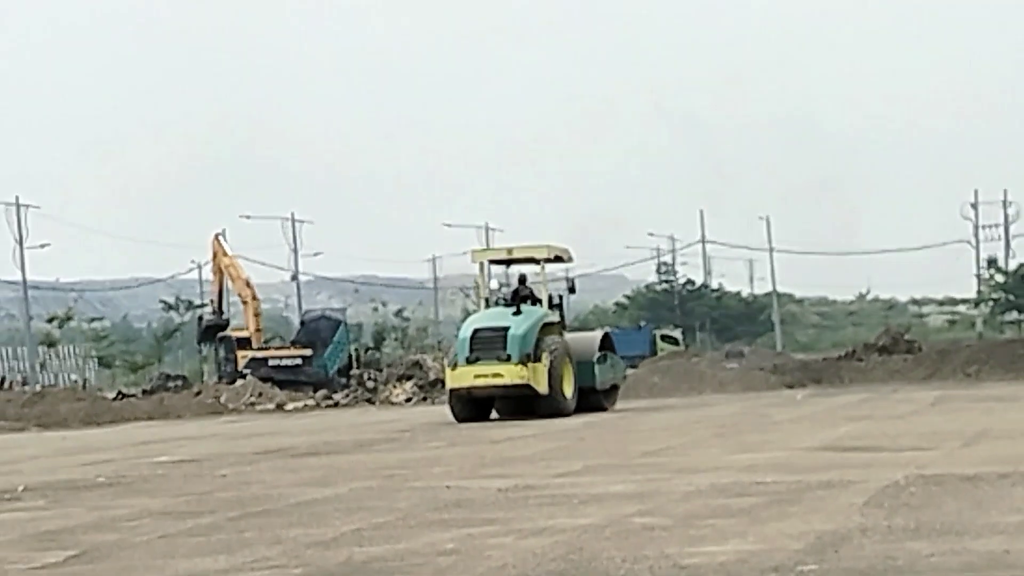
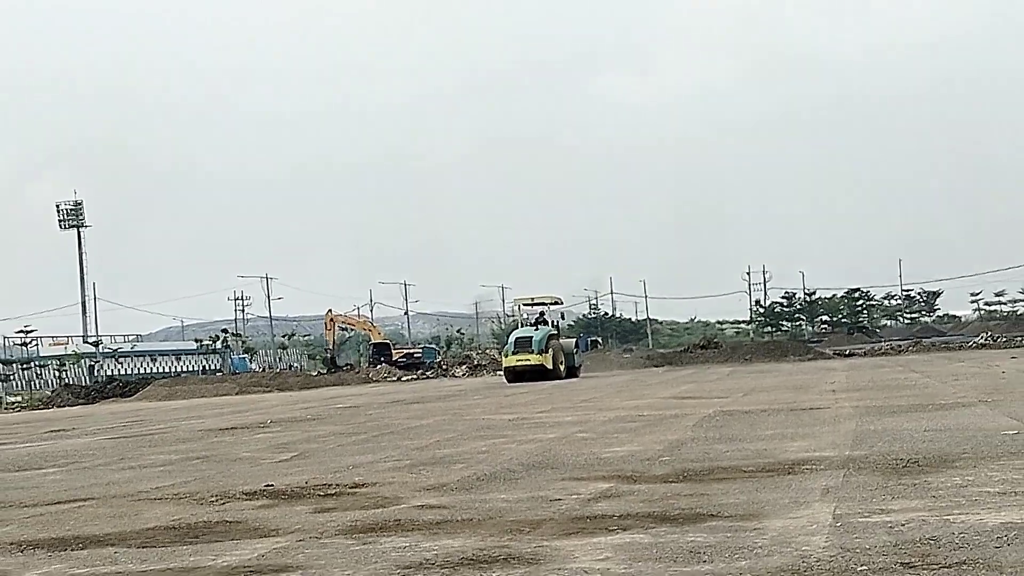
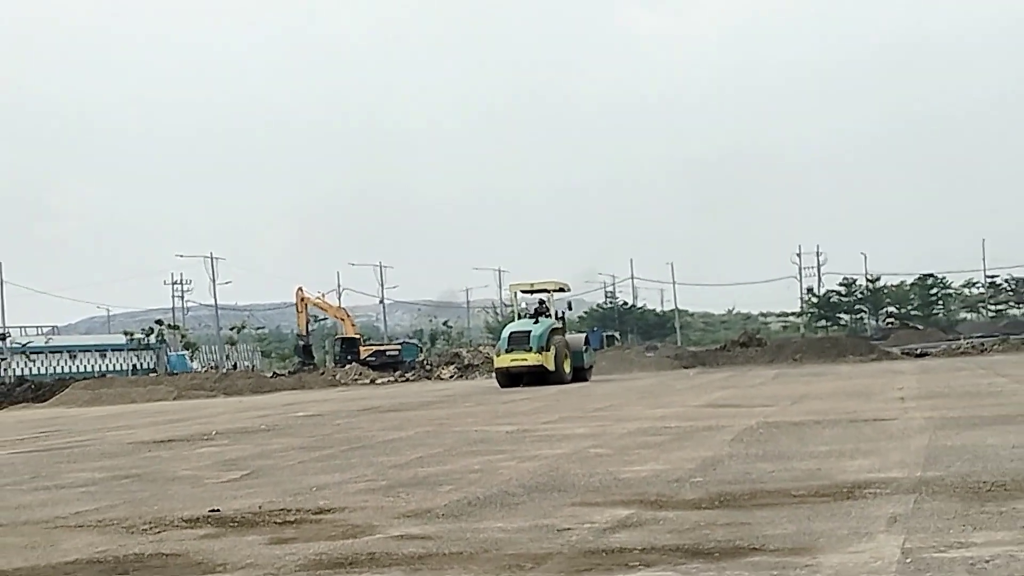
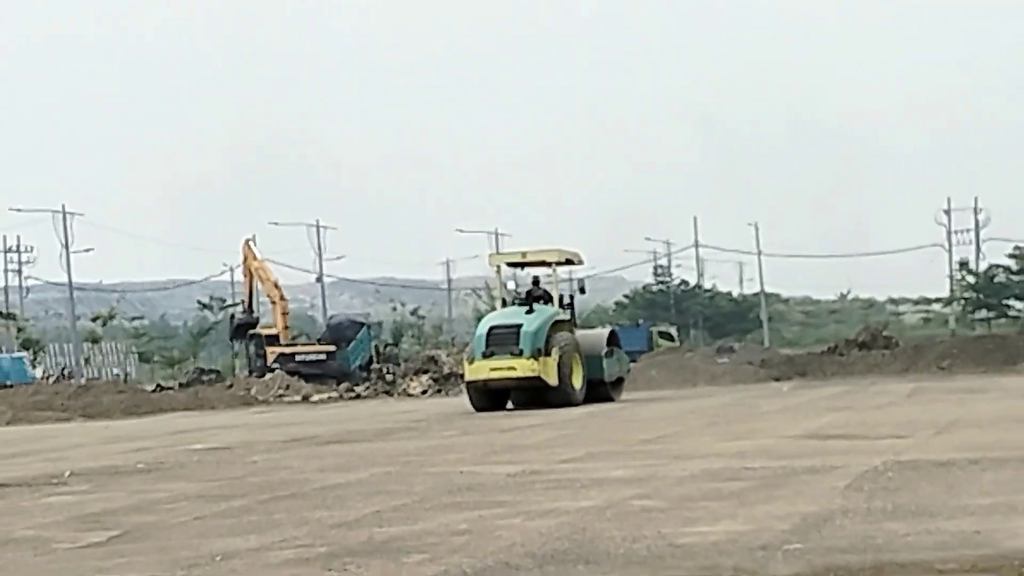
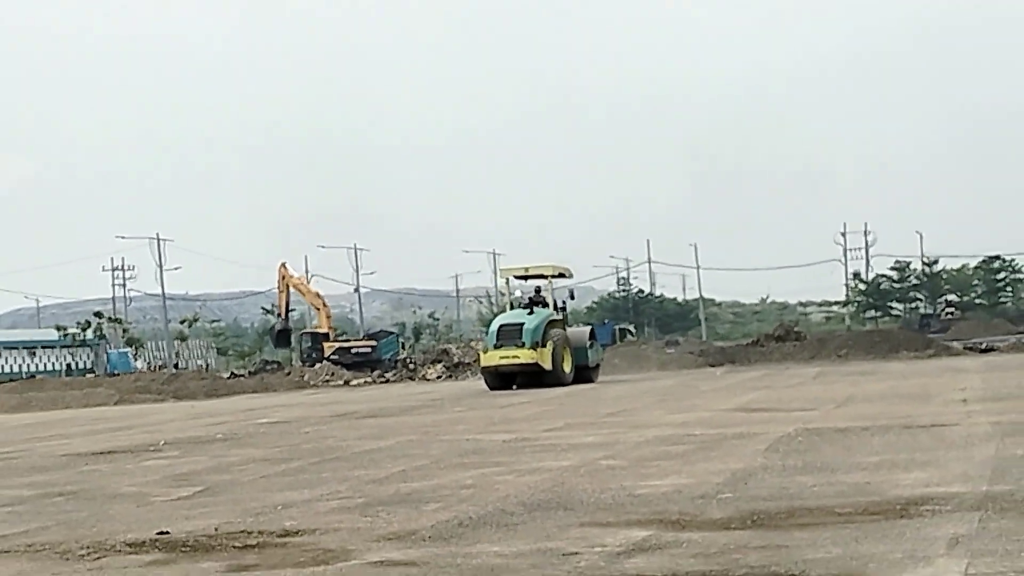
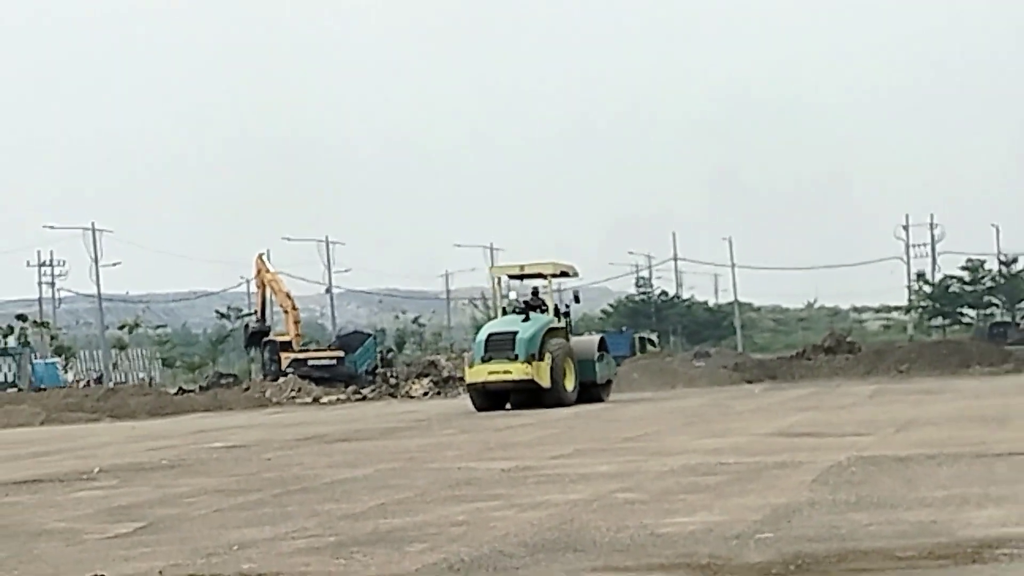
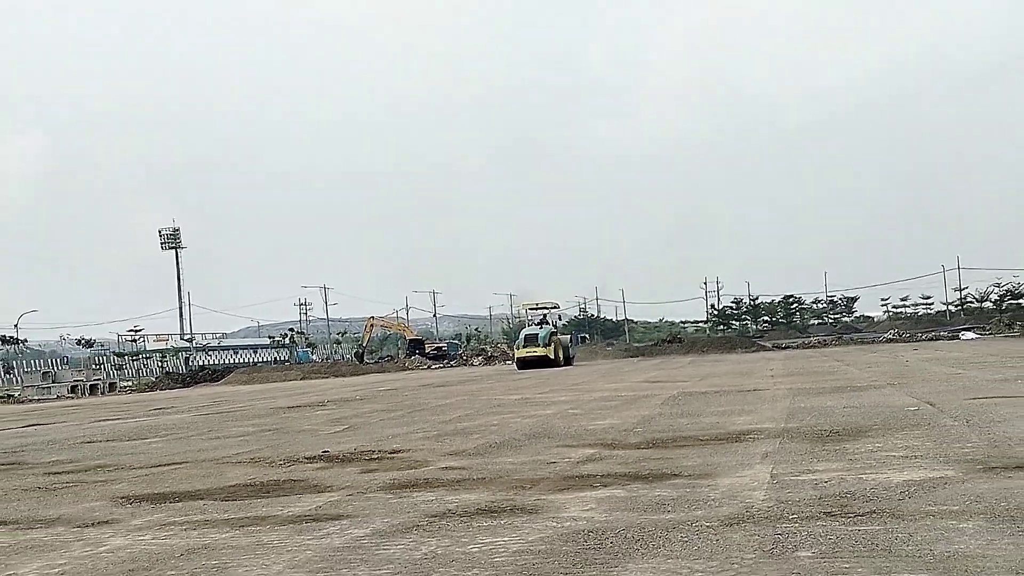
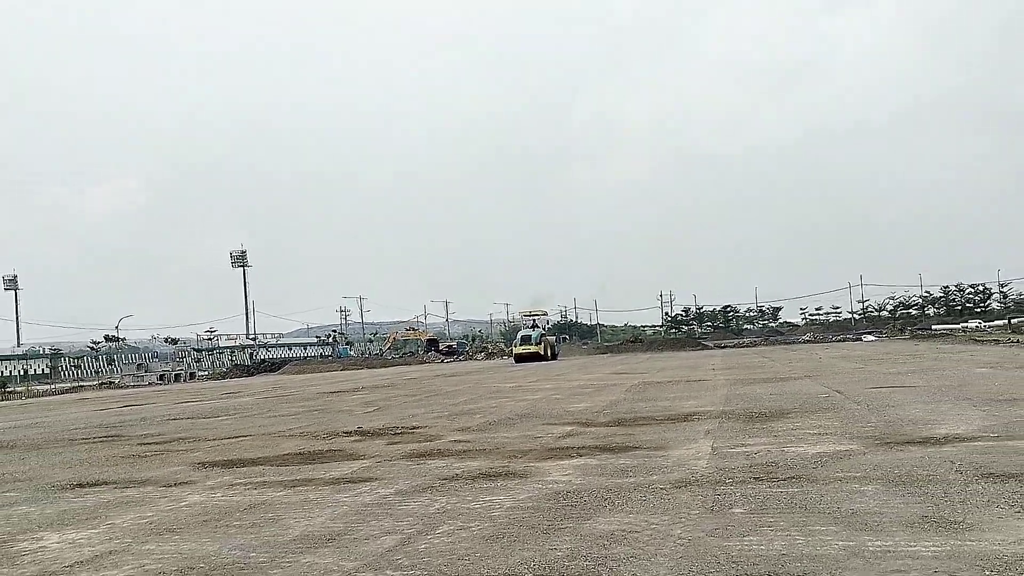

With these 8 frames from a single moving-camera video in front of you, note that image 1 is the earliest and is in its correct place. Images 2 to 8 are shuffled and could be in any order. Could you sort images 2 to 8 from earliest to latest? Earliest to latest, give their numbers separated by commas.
4, 6, 5, 3, 2, 7, 8
